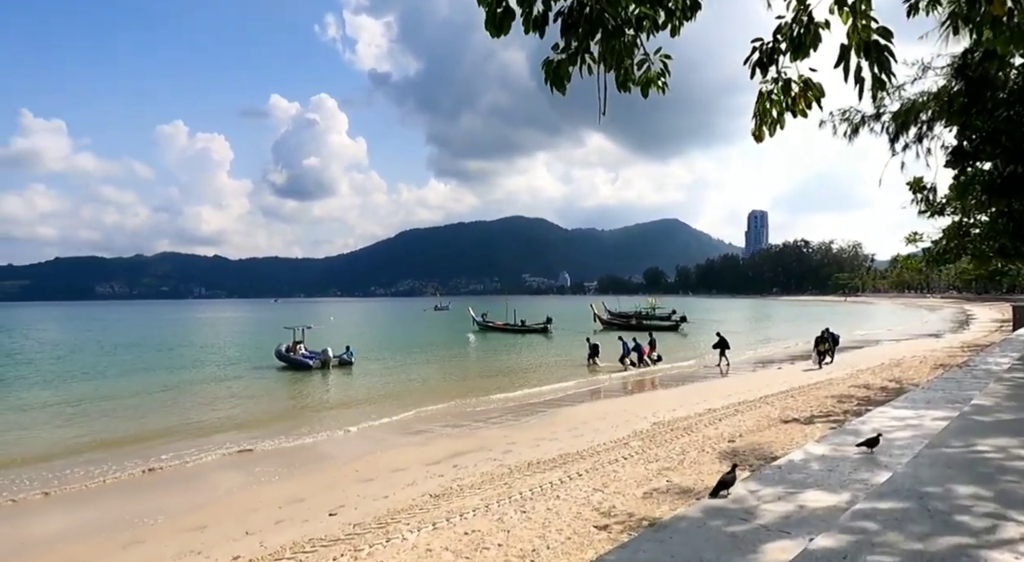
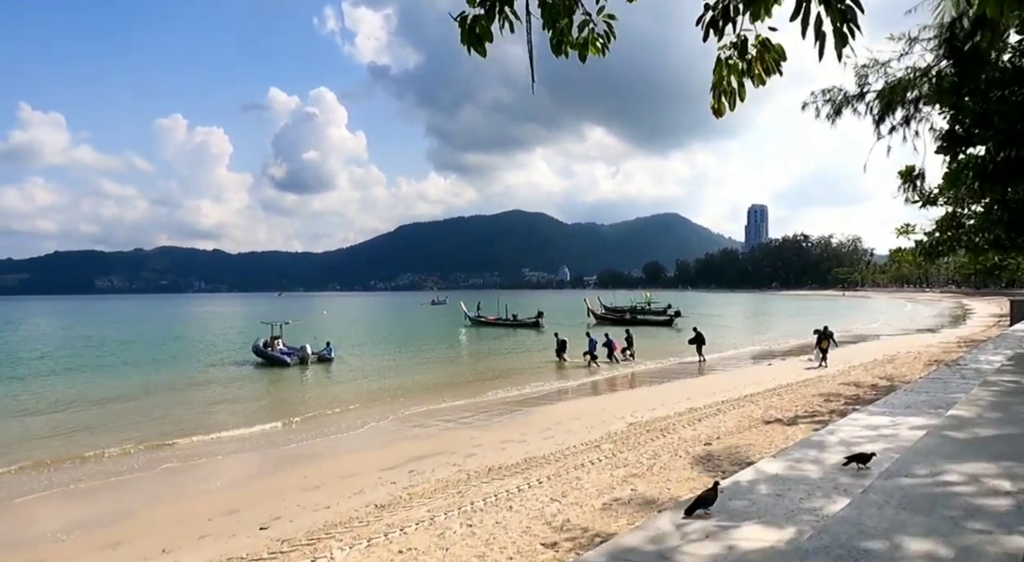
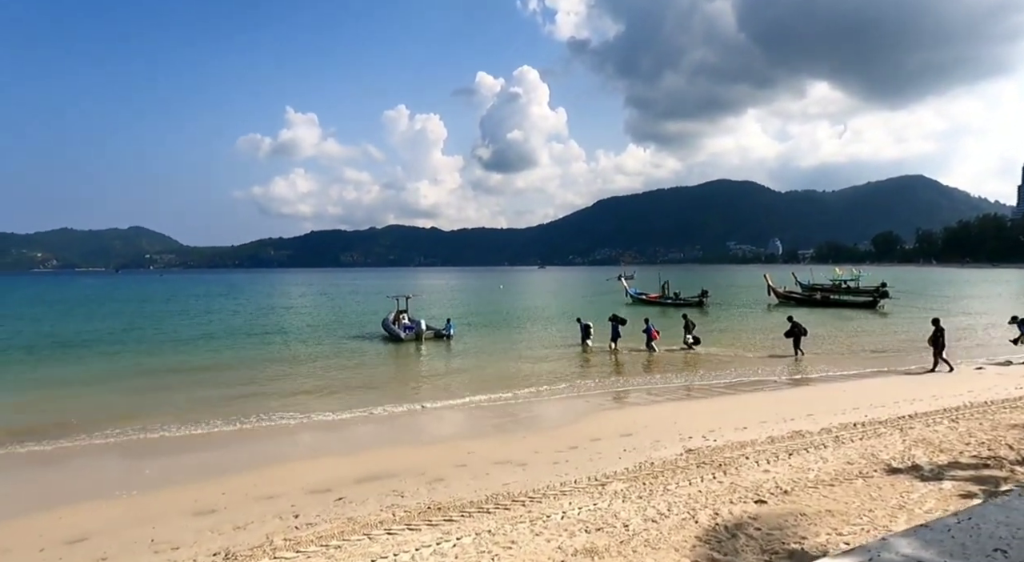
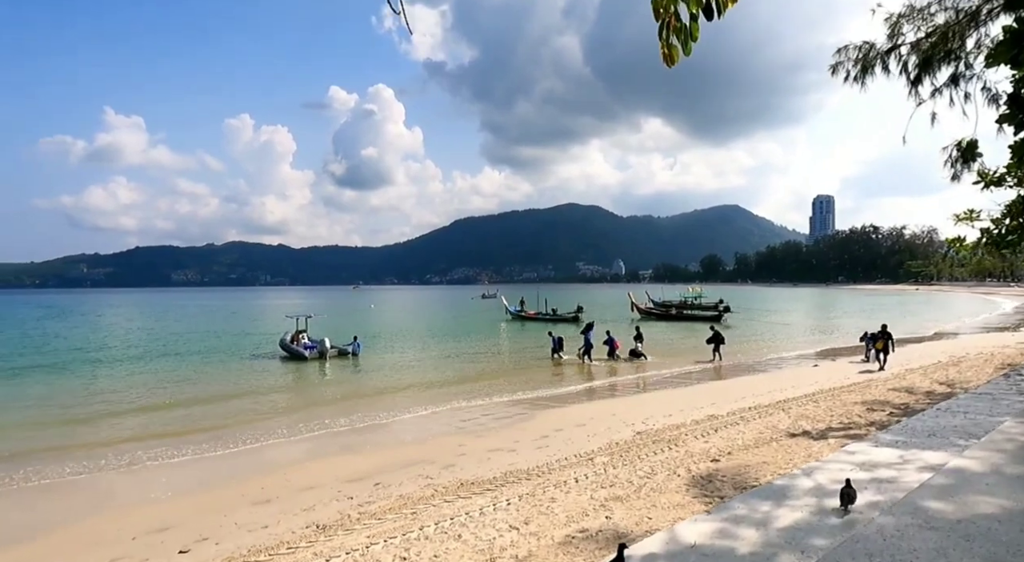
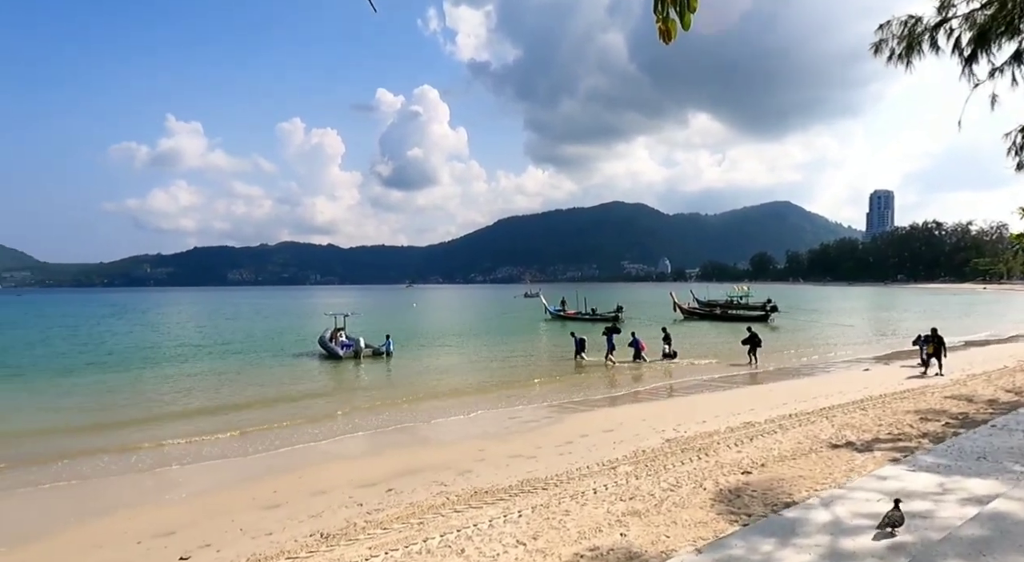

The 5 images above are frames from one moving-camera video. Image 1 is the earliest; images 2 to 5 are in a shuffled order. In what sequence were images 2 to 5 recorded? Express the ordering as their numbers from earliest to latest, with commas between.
2, 4, 5, 3
